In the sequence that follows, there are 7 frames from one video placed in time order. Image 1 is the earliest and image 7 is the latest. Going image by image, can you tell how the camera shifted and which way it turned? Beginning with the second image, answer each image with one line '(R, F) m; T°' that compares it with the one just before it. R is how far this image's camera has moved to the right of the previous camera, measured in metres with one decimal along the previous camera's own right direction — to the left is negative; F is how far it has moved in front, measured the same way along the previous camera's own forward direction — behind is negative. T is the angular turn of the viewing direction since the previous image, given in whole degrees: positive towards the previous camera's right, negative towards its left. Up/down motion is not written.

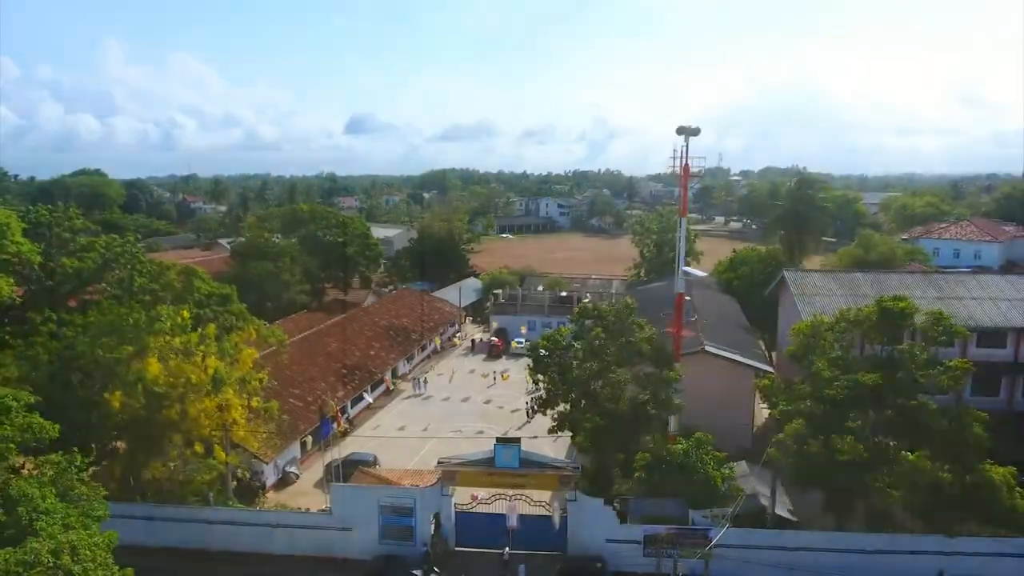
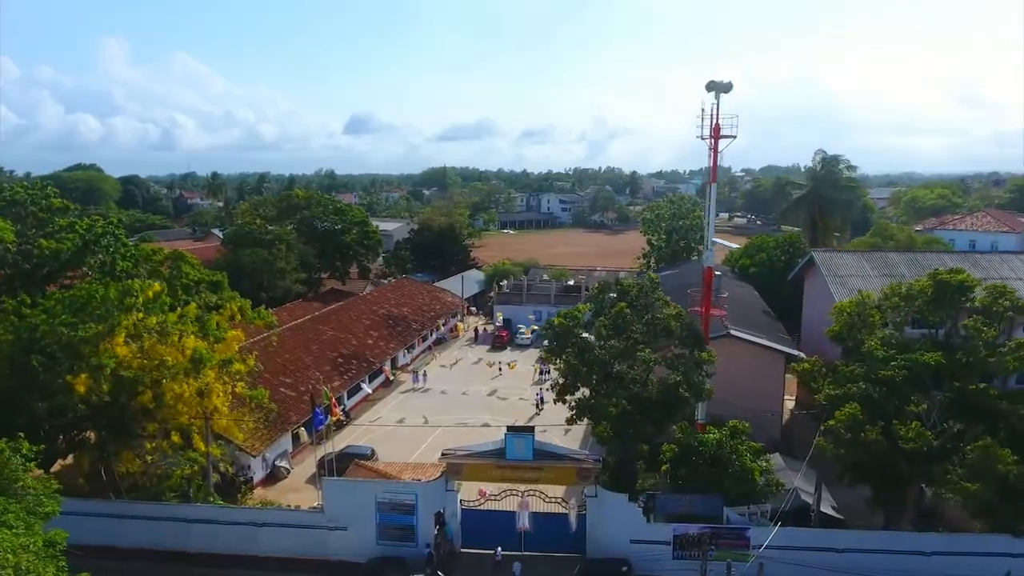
(-0.2, +2.0) m; 0°
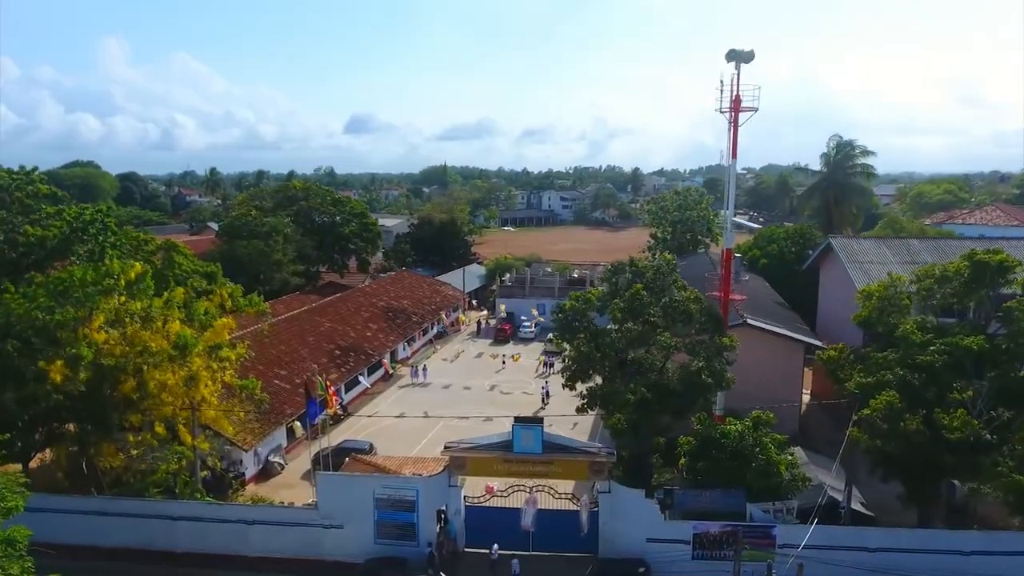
(-0.1, +1.1) m; 0°
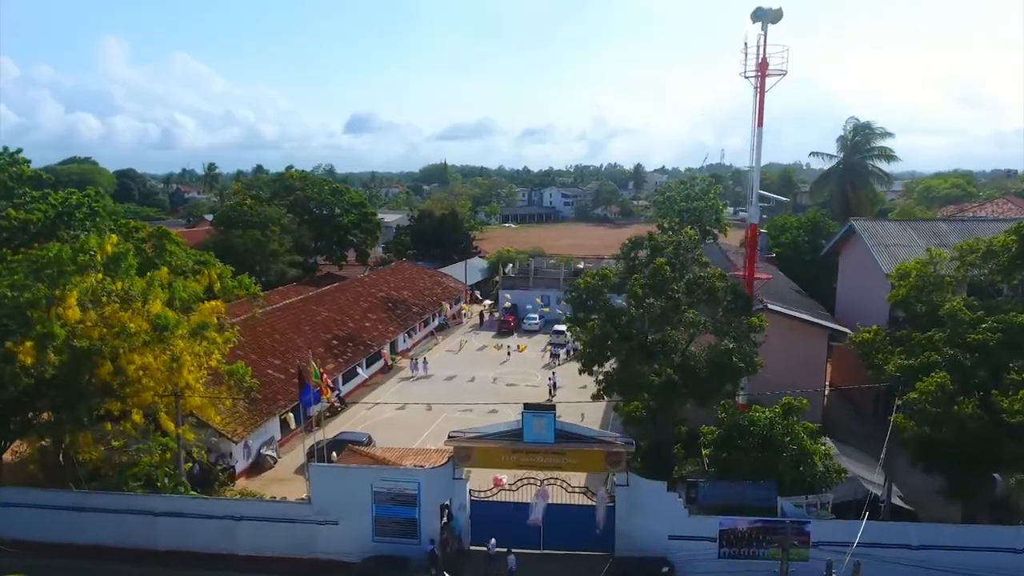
(-0.1, +1.3) m; 0°
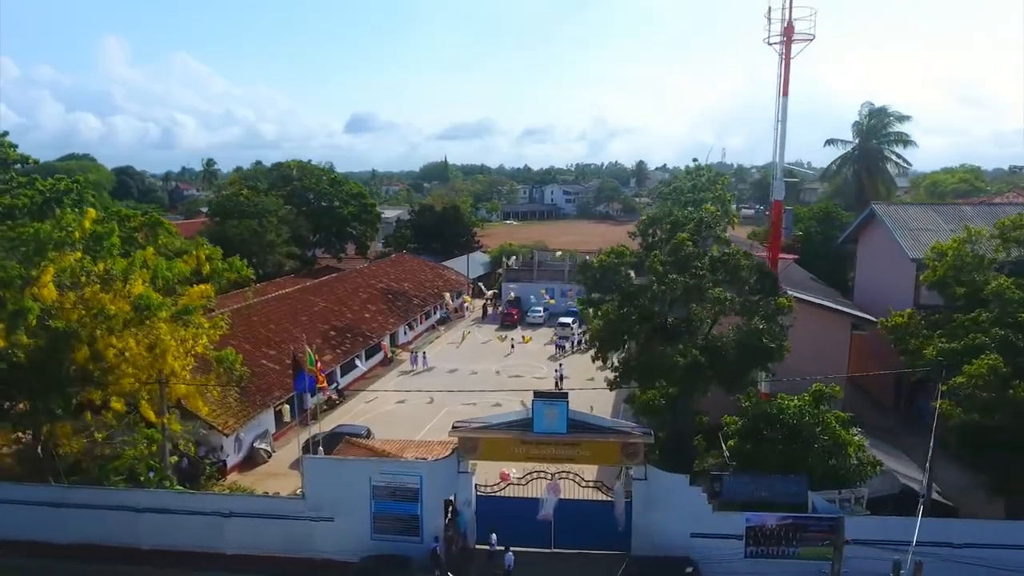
(-0.1, +1.1) m; 0°
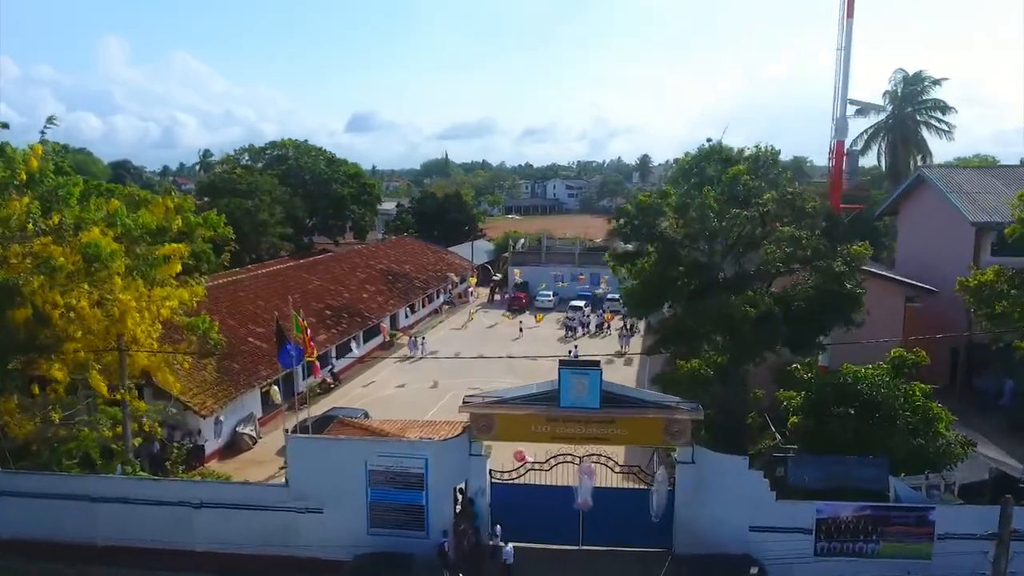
(-0.2, +2.1) m; 0°
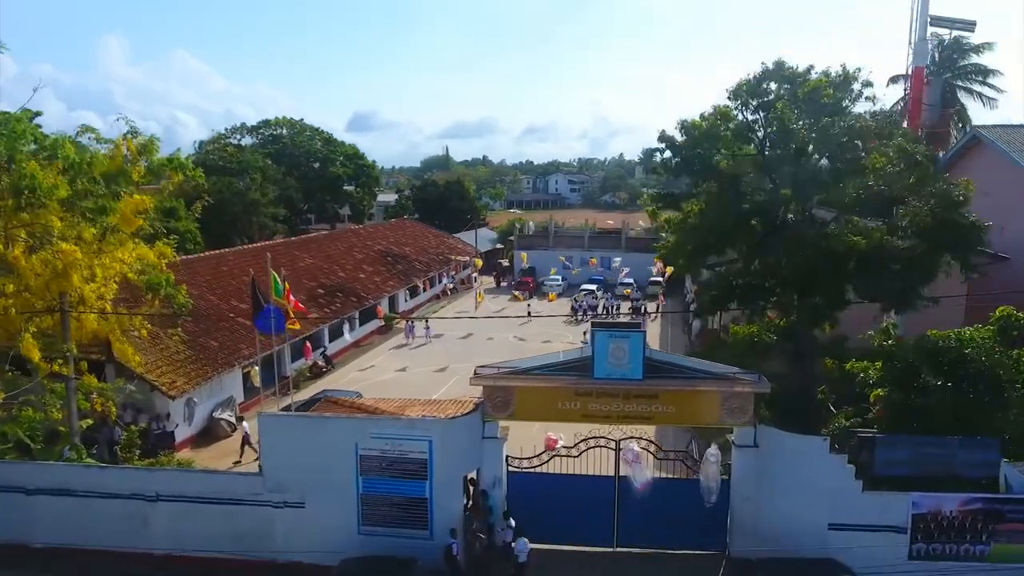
(-0.2, +2.1) m; 0°
